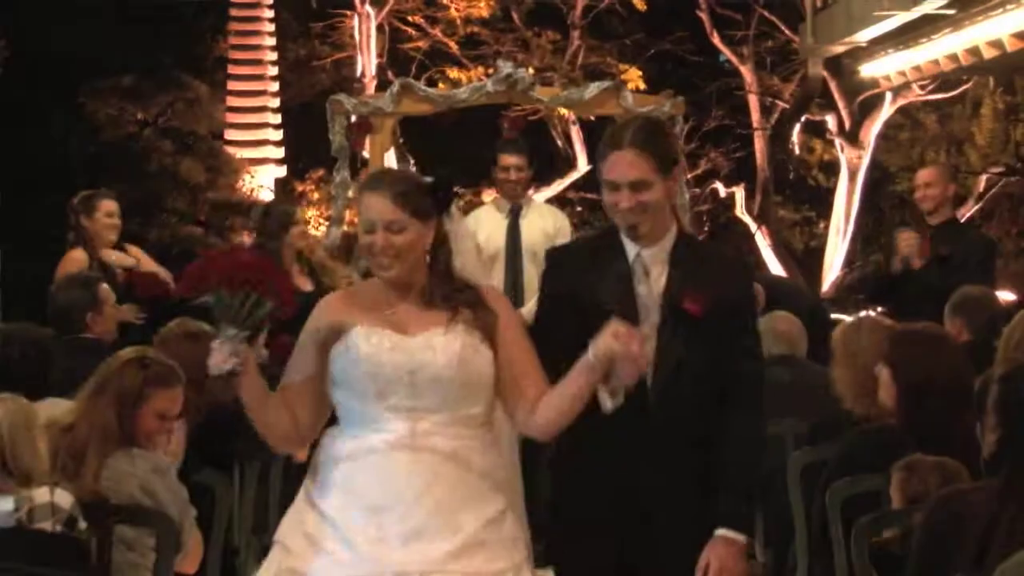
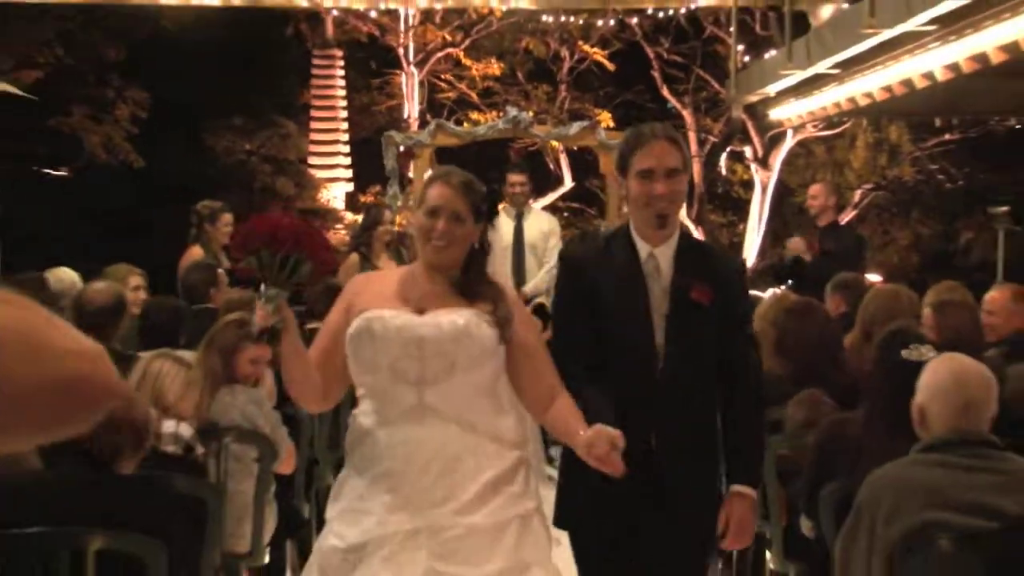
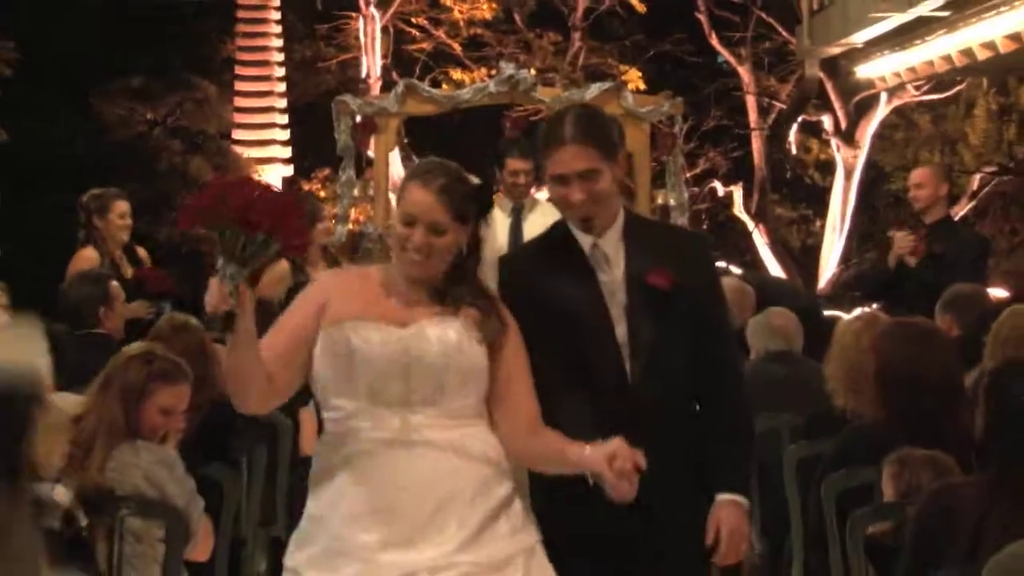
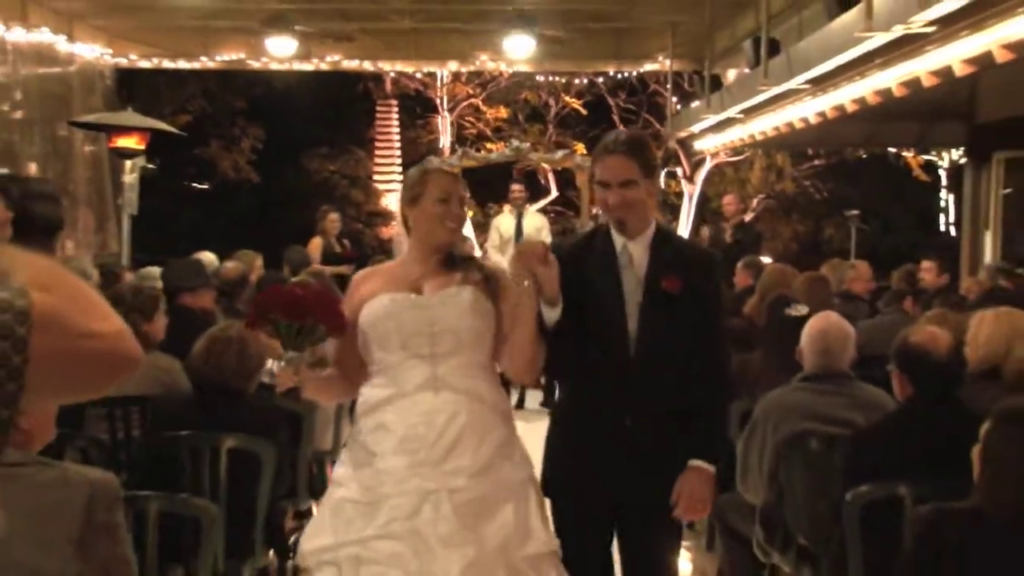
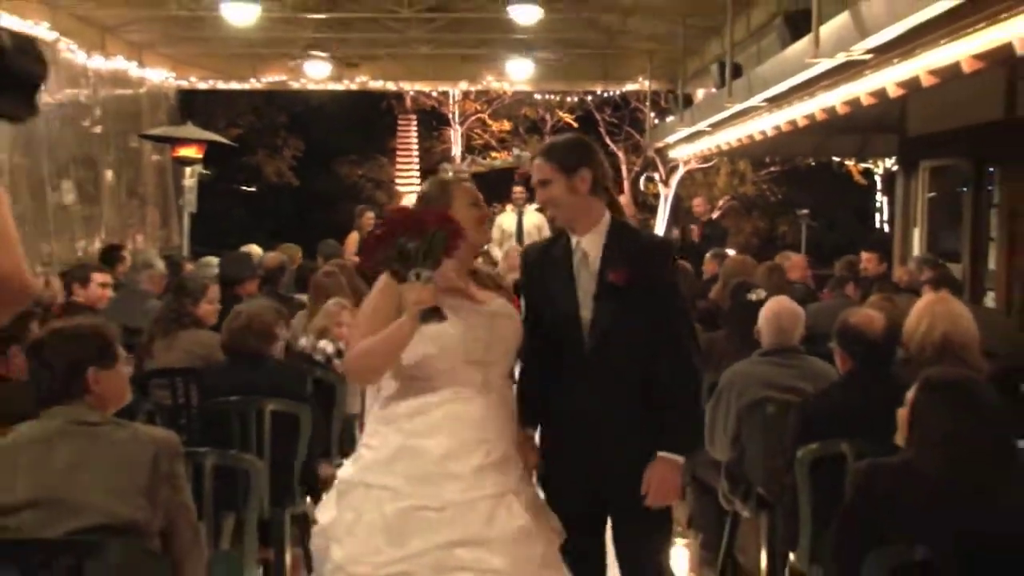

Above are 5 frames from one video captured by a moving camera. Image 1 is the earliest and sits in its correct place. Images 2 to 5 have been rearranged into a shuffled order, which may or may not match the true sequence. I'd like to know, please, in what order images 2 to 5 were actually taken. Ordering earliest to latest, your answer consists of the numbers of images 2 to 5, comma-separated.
3, 2, 4, 5
